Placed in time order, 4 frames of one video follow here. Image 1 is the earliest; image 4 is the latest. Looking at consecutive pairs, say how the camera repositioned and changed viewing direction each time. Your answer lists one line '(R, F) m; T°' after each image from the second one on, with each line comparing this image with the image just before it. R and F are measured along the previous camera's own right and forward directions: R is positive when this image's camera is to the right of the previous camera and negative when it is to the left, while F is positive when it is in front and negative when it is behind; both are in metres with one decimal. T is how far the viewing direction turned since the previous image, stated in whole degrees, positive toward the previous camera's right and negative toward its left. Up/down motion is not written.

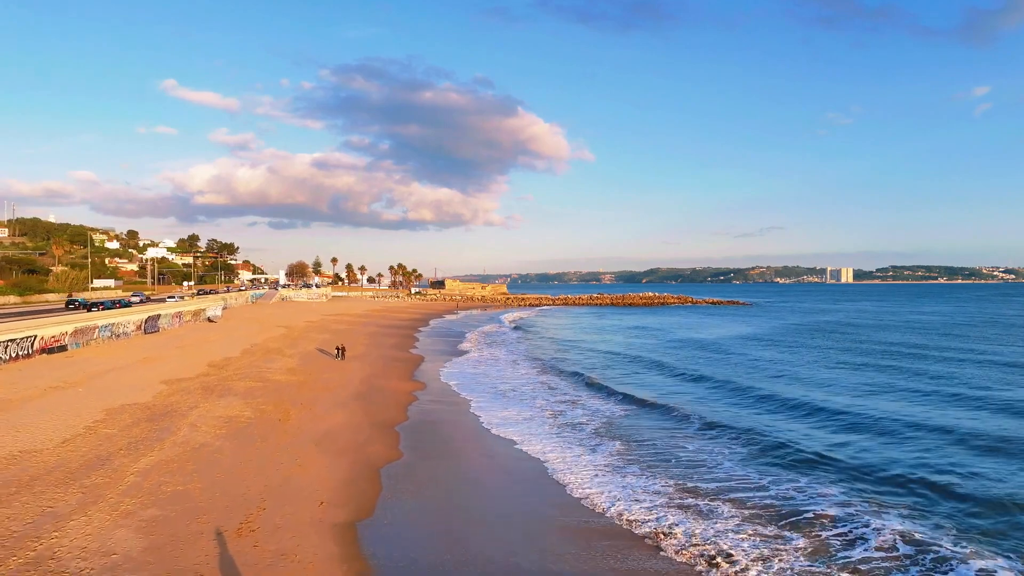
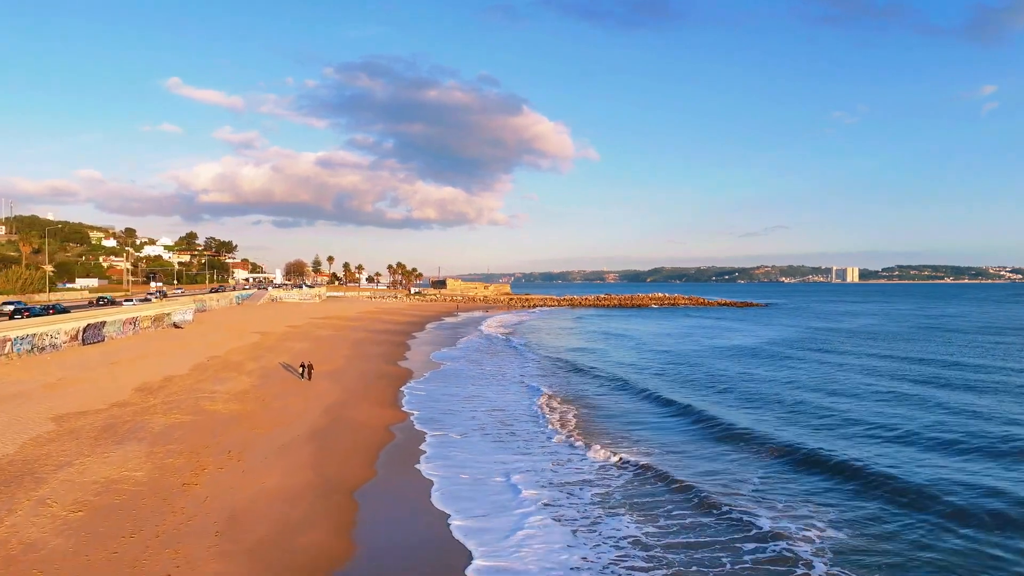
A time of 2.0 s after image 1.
(0.0, +4.1) m; 0°
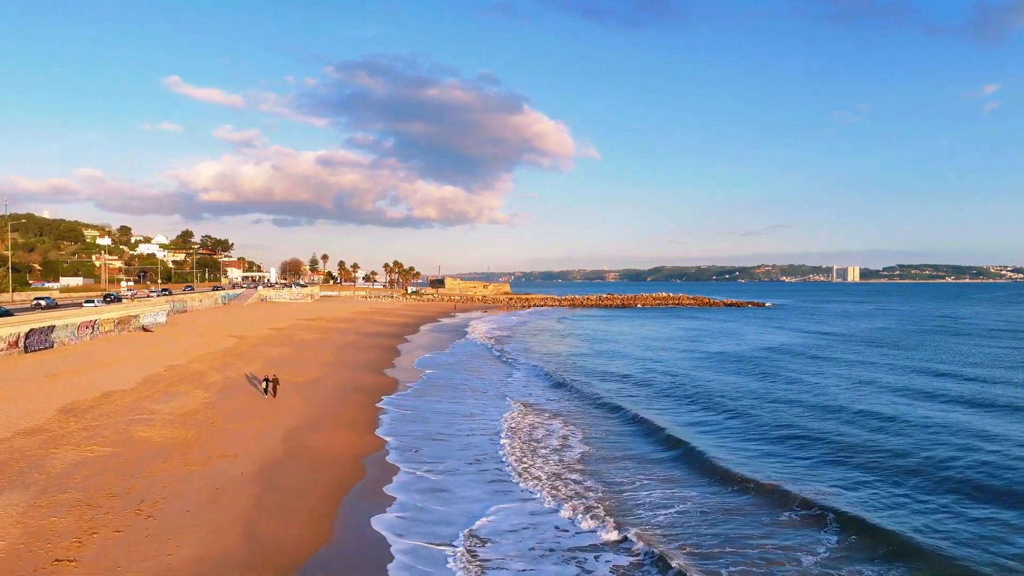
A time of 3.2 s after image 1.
(+0.1, +2.7) m; 0°
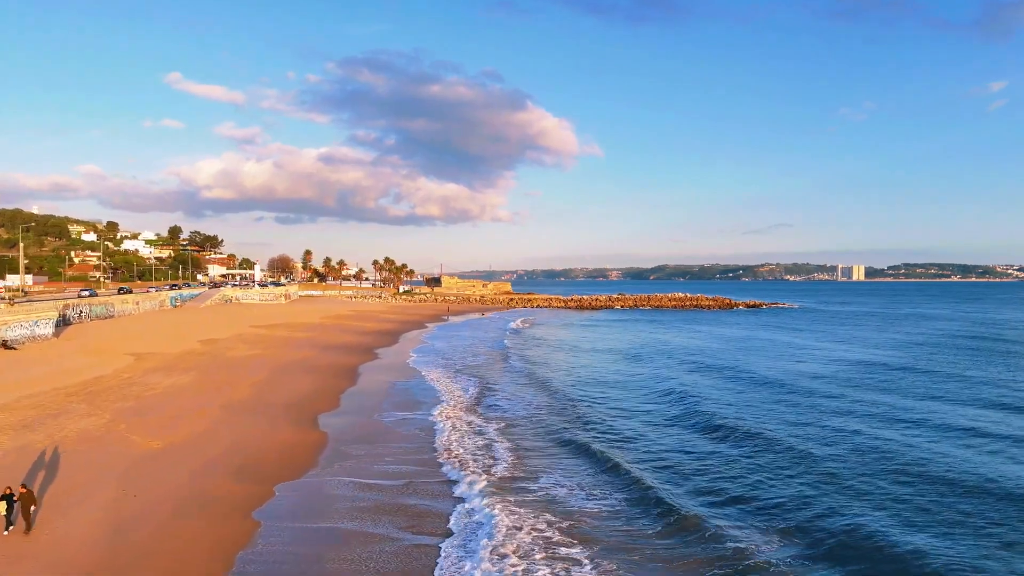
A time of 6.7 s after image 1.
(+0.1, +8.1) m; 0°
